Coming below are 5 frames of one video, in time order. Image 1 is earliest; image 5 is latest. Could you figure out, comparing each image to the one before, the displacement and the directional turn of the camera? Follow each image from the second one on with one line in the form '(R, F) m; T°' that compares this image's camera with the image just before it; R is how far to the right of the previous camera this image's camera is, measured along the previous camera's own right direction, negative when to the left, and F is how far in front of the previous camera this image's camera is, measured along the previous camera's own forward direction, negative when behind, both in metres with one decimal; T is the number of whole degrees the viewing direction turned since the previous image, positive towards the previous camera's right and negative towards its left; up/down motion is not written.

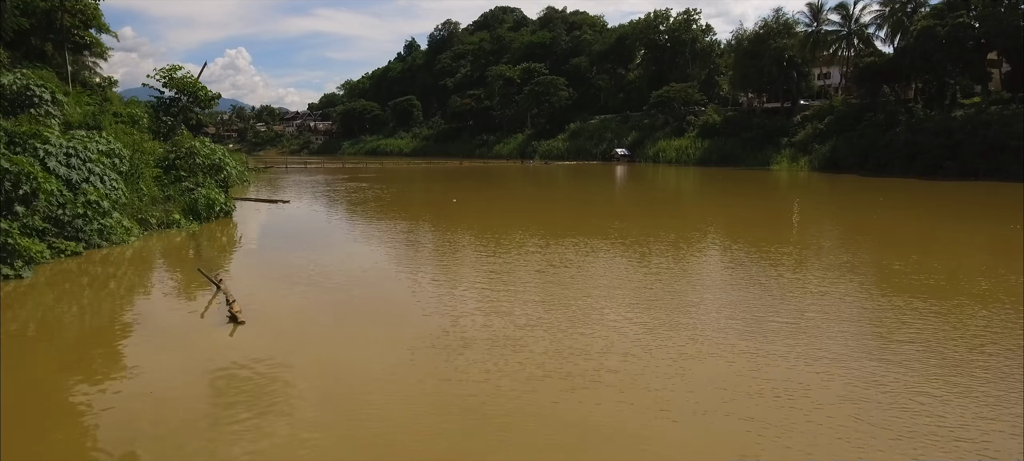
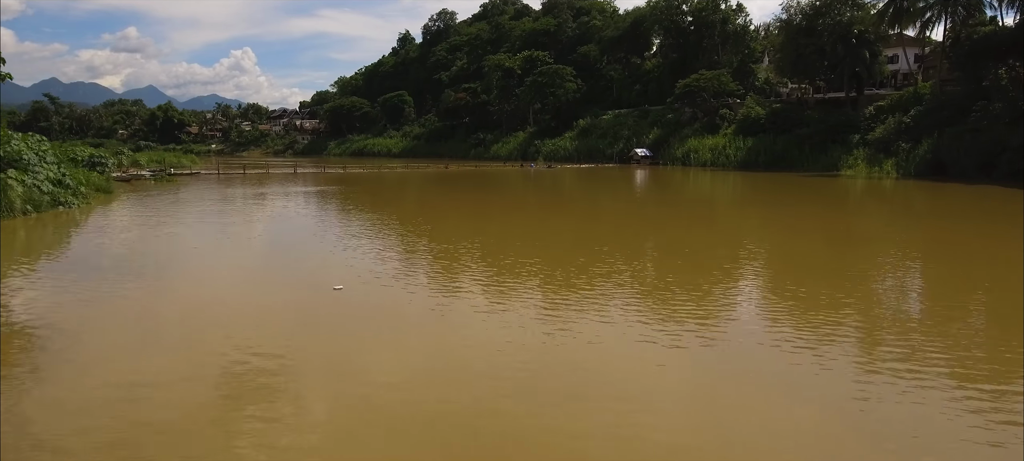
(+0.1, +4.2) m; 0°
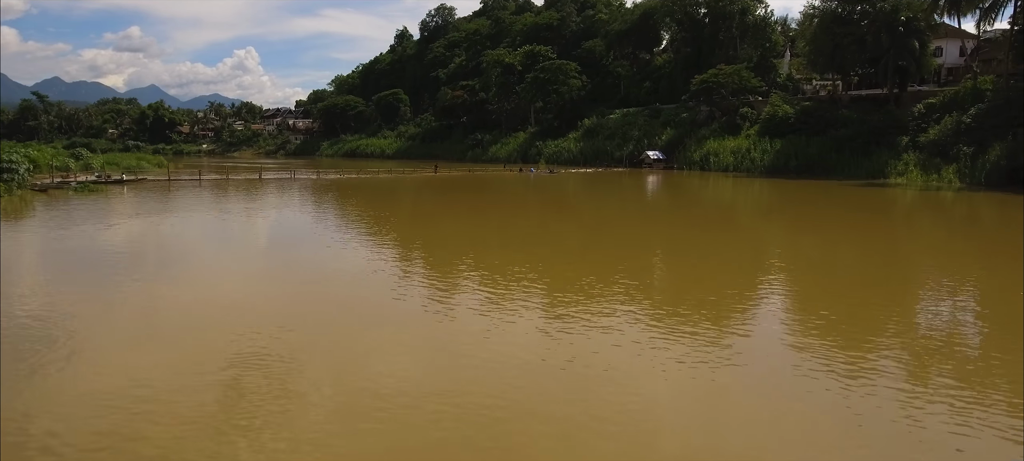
(+0.1, +2.0) m; 0°
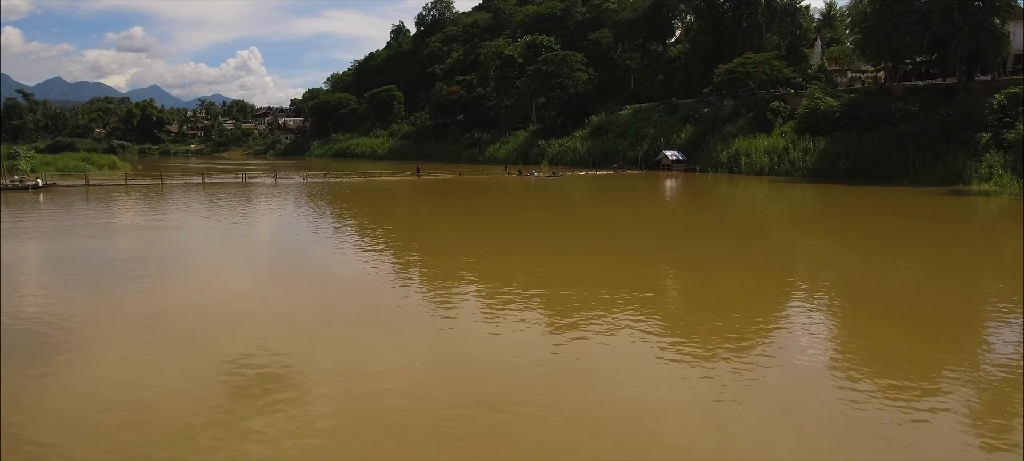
(+0.1, +2.4) m; 0°
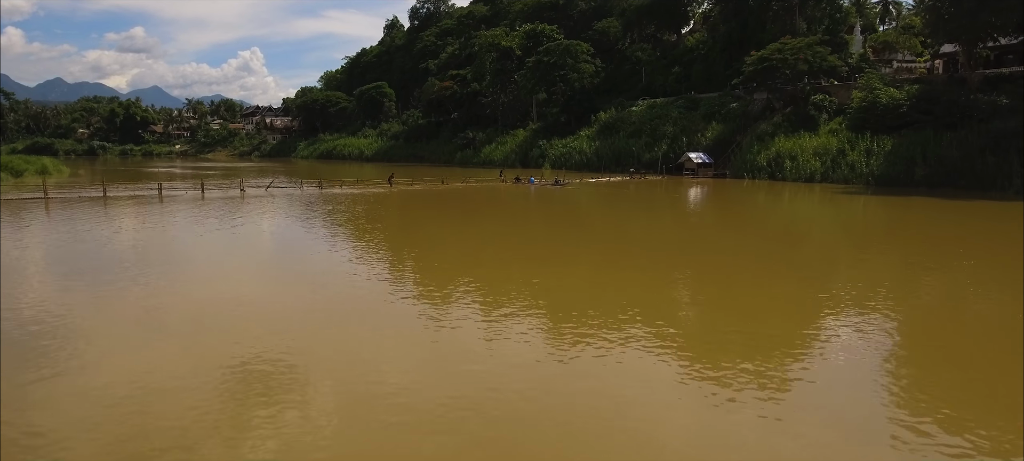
(+0.1, +2.6) m; 0°
